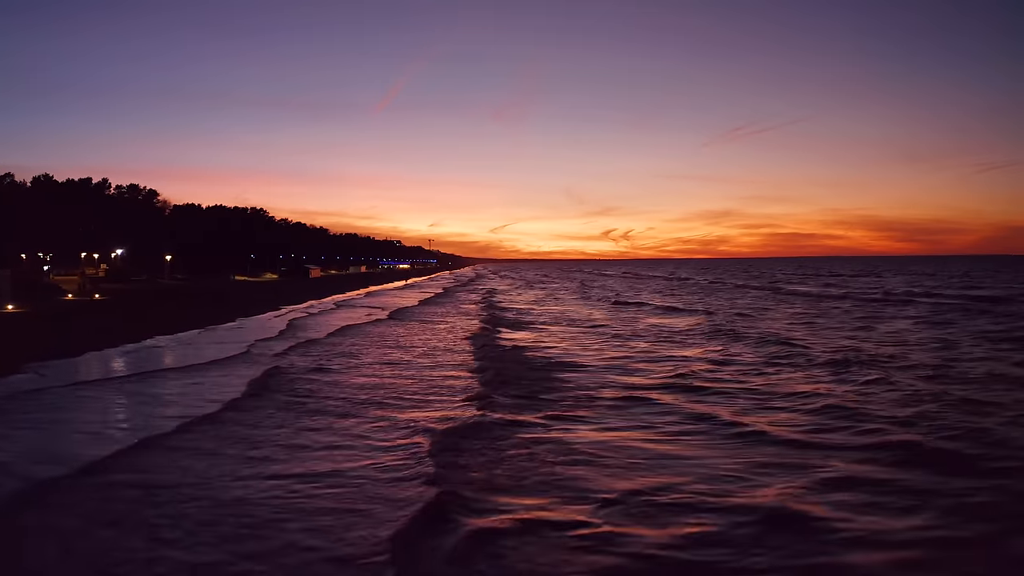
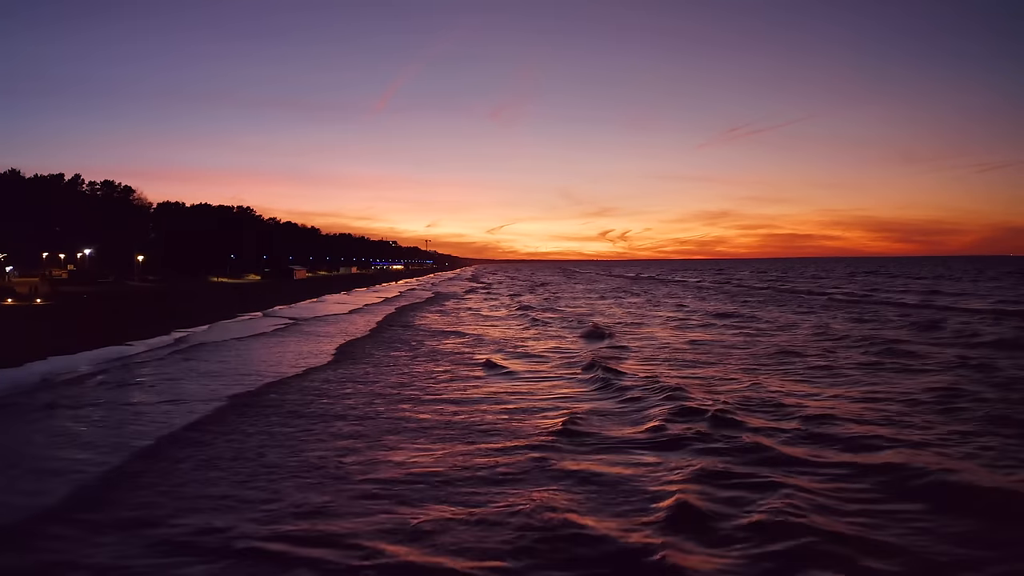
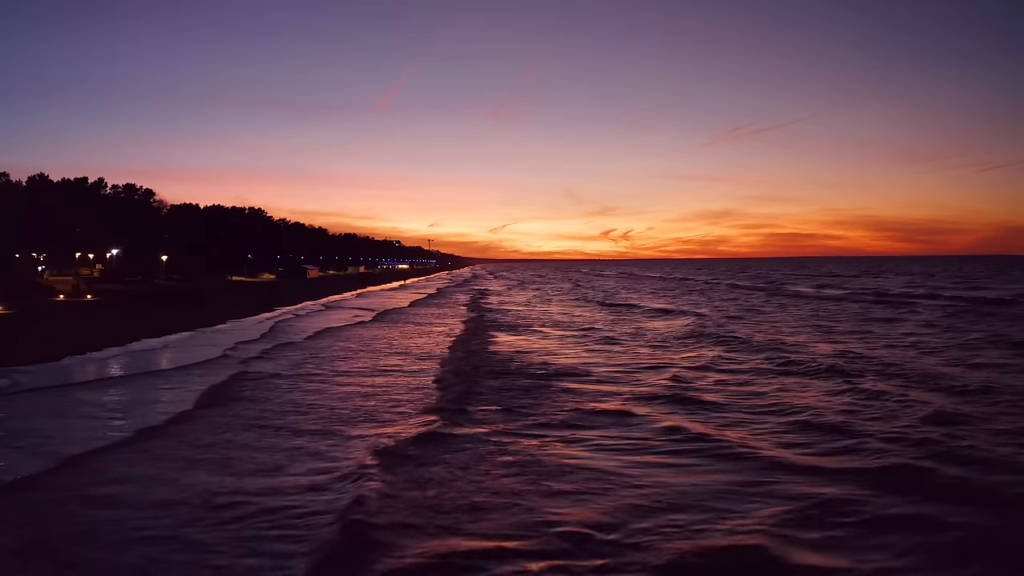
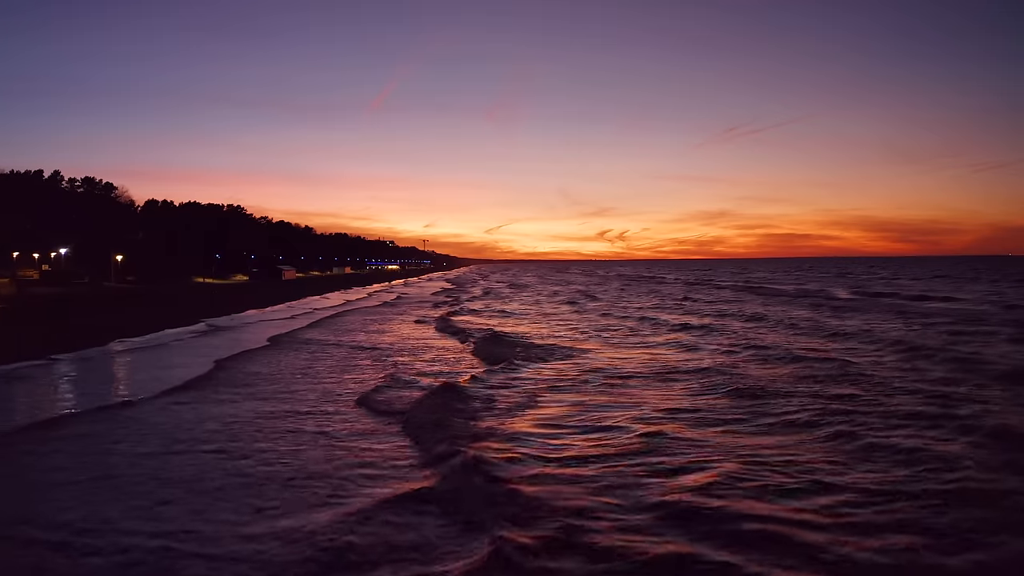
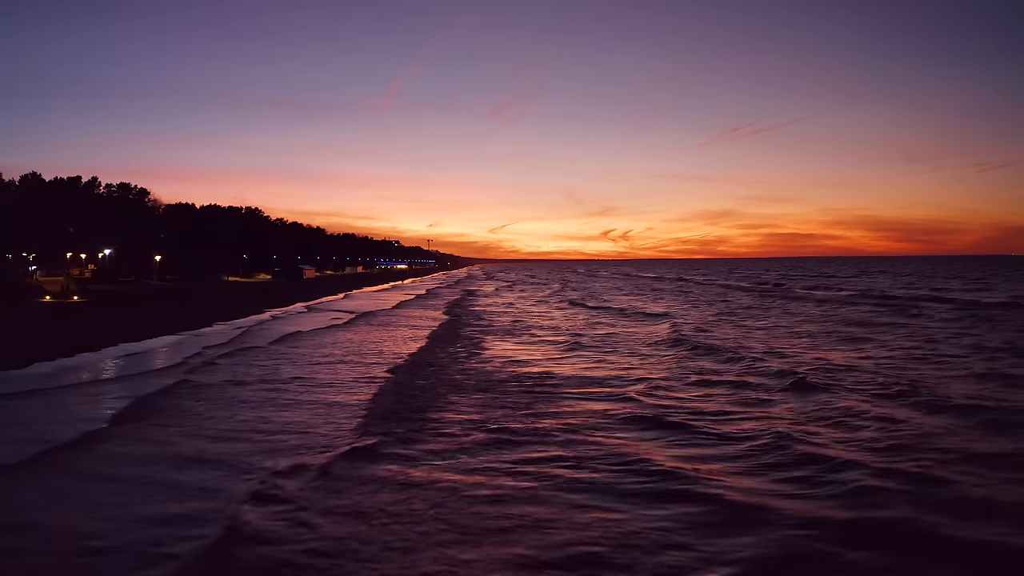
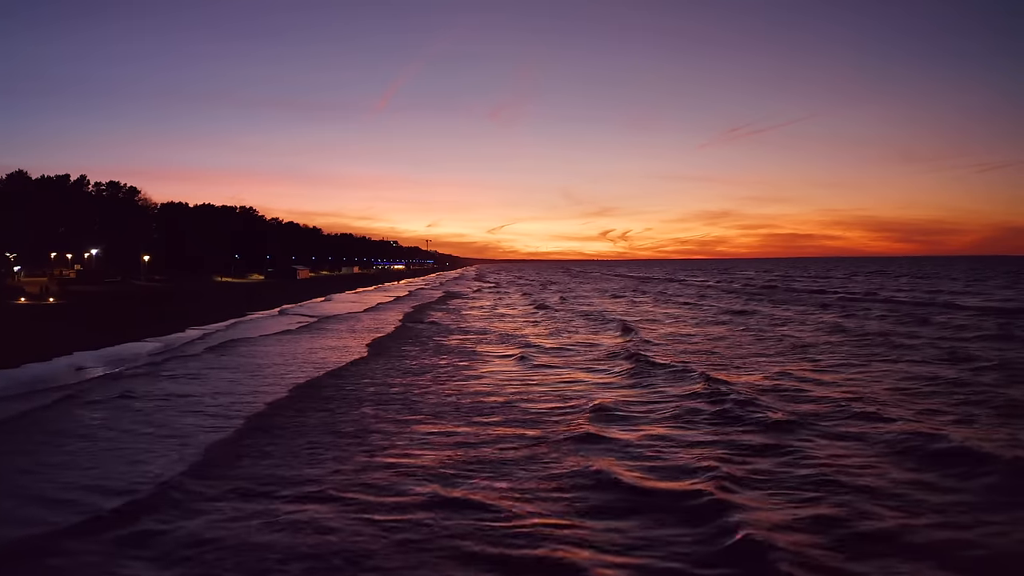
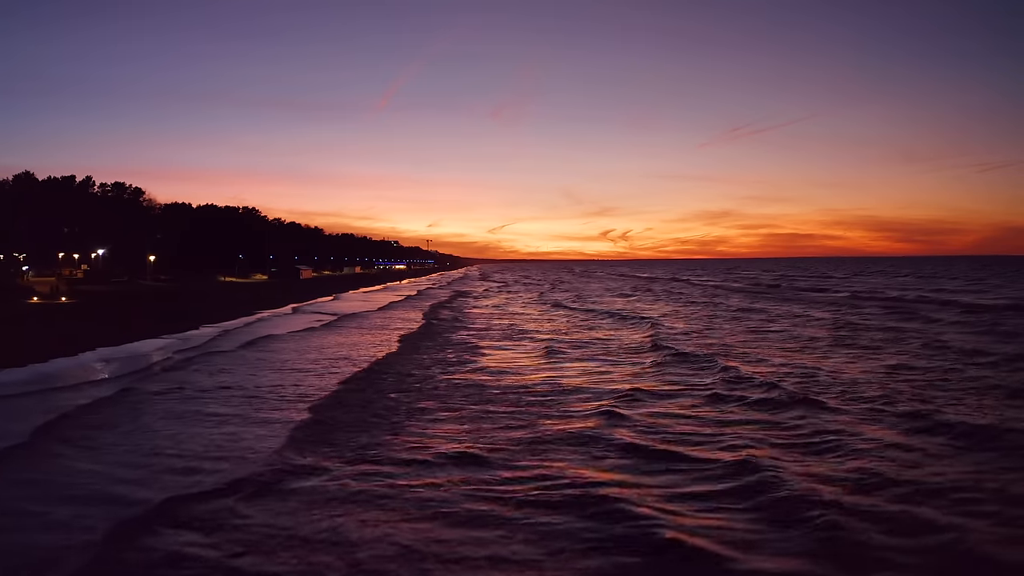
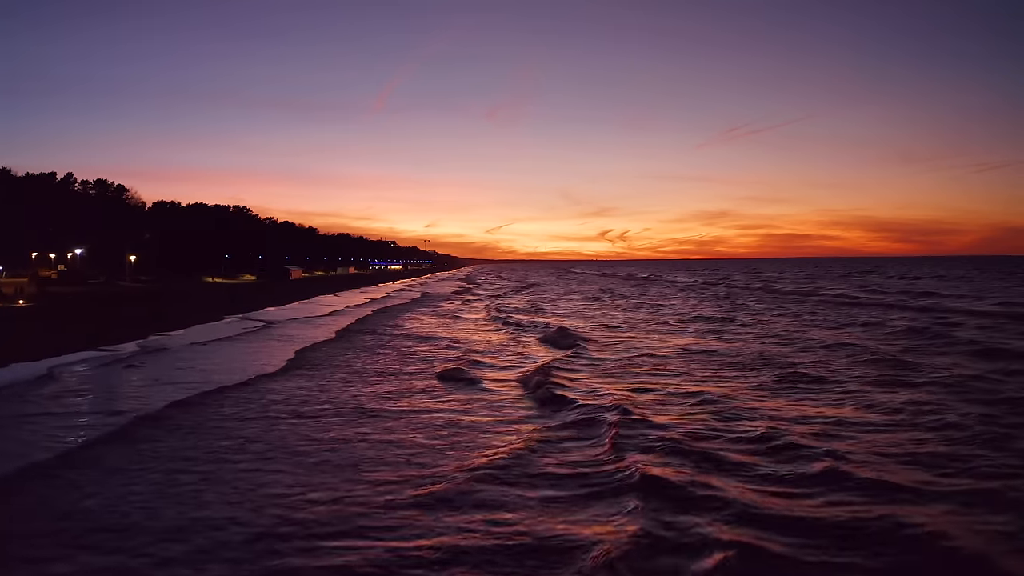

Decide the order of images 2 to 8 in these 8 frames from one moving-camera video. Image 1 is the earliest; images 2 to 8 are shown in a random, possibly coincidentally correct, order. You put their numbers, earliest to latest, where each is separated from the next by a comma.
3, 5, 7, 6, 2, 8, 4
